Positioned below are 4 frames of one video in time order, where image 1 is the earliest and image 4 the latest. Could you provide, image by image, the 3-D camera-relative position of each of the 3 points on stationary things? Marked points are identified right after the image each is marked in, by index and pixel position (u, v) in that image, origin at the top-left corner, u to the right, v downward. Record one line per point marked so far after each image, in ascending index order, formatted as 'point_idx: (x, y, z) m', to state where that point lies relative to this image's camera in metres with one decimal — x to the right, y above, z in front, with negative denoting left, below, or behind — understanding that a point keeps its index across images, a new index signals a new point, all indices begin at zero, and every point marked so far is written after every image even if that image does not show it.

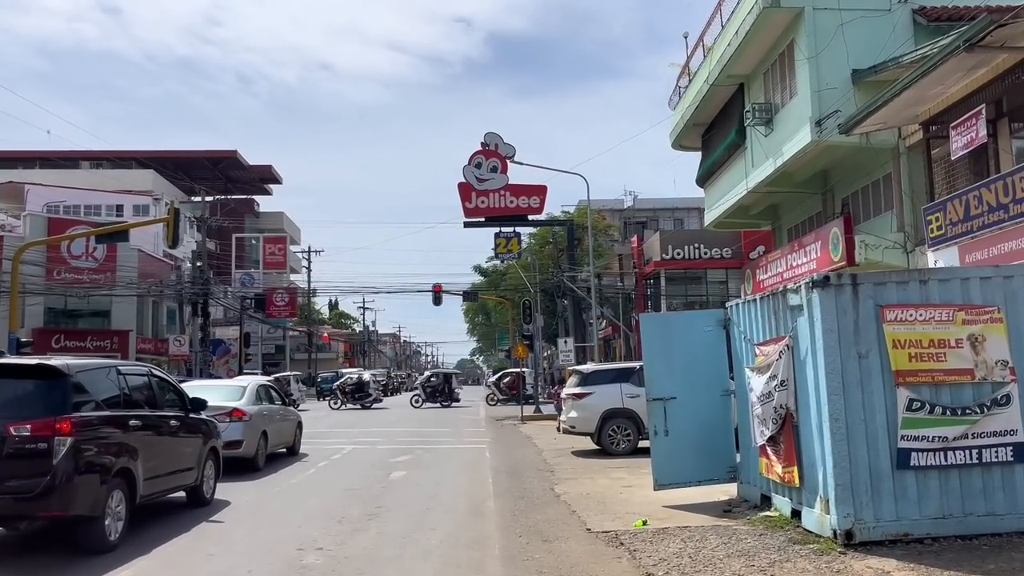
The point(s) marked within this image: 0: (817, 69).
0: (+6.7, +4.8, +18.7) m
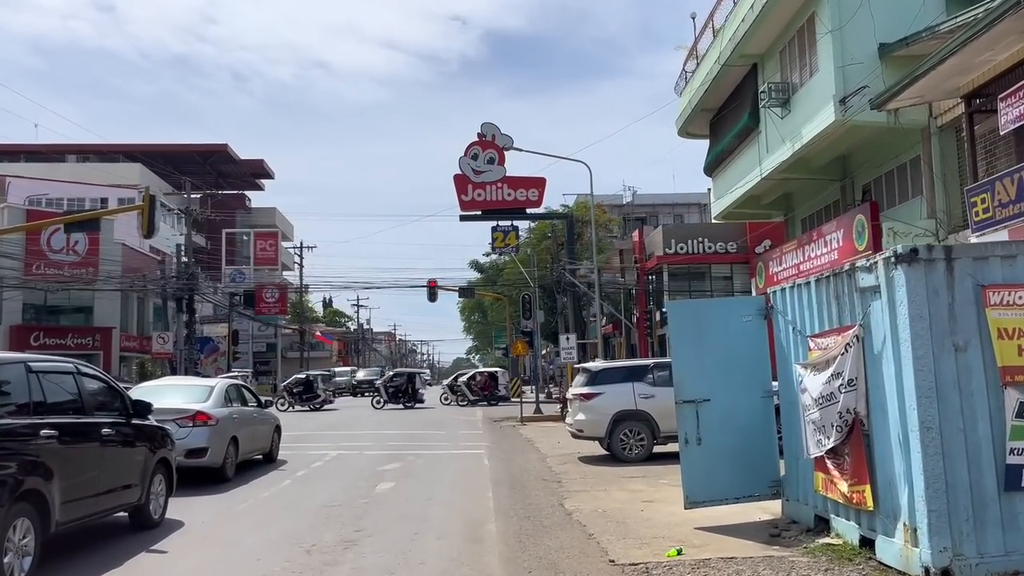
0: (+6.7, +5.0, +17.3) m
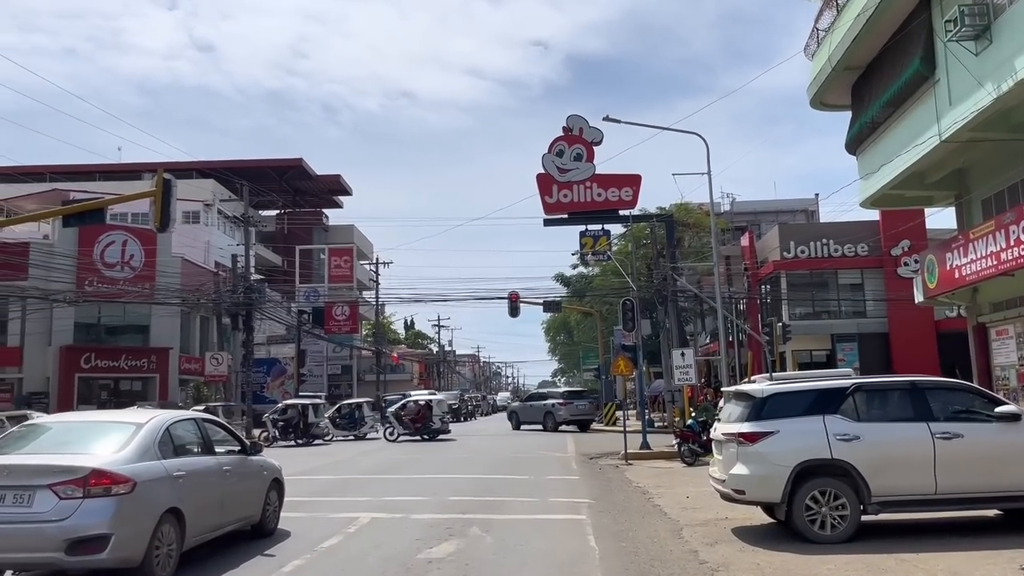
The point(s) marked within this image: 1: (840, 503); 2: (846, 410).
0: (+8.2, +5.2, +12.0) m
1: (+3.2, -2.1, +8.4) m
2: (+3.4, -1.2, +8.6) m
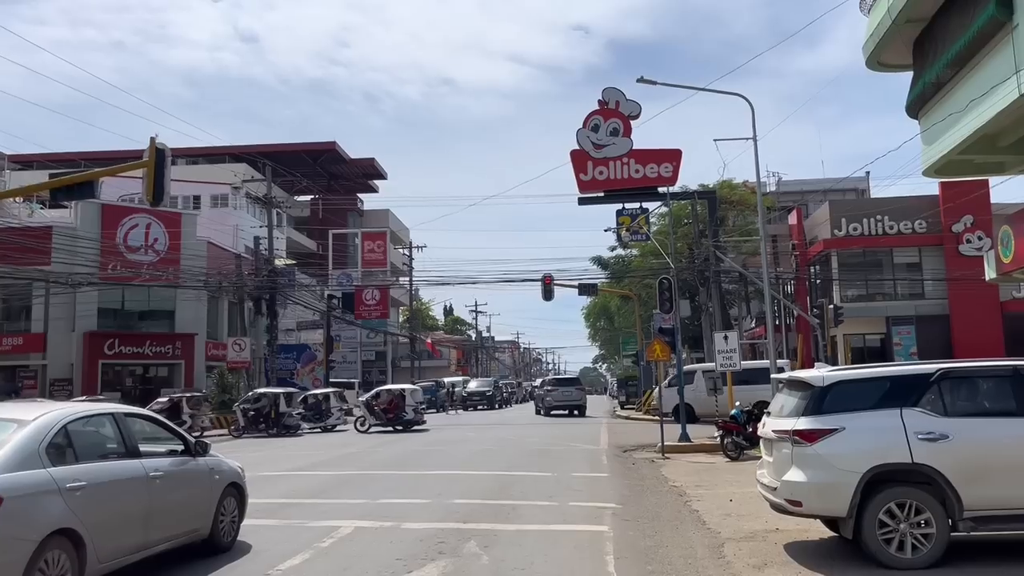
0: (+8.3, +5.6, +10.0) m
1: (+3.2, -1.8, +6.7) m
2: (+3.4, -0.9, +6.9) m
